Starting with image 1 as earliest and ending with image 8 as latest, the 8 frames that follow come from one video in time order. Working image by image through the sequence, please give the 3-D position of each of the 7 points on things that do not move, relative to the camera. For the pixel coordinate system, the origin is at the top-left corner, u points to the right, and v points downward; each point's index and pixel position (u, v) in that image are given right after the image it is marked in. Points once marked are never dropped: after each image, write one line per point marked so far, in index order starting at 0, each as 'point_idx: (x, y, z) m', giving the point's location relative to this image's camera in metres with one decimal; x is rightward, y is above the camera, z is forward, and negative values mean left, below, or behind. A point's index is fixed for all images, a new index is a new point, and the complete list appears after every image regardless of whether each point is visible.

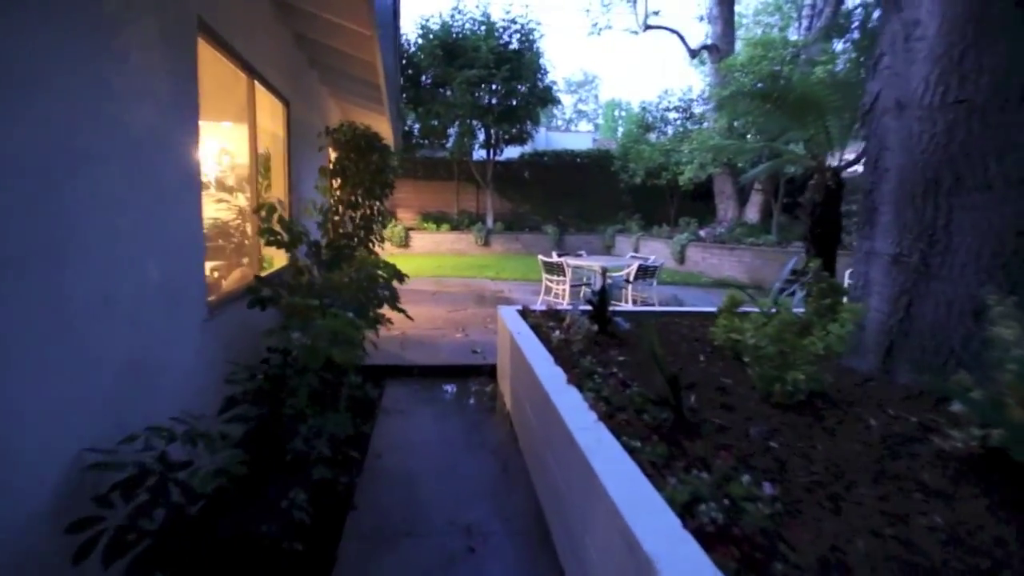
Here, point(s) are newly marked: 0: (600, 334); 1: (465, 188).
0: (+0.6, -0.3, +3.8) m
1: (-1.5, +3.0, +16.6) m
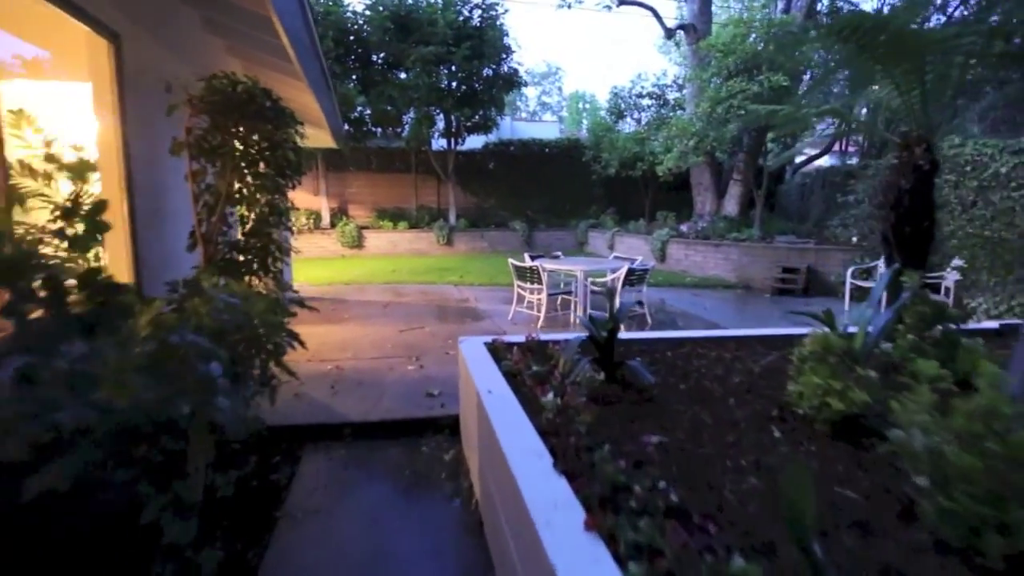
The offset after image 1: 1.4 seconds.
0: (+0.4, -0.5, +2.6) m
1: (-2.5, +3.0, +15.2) m
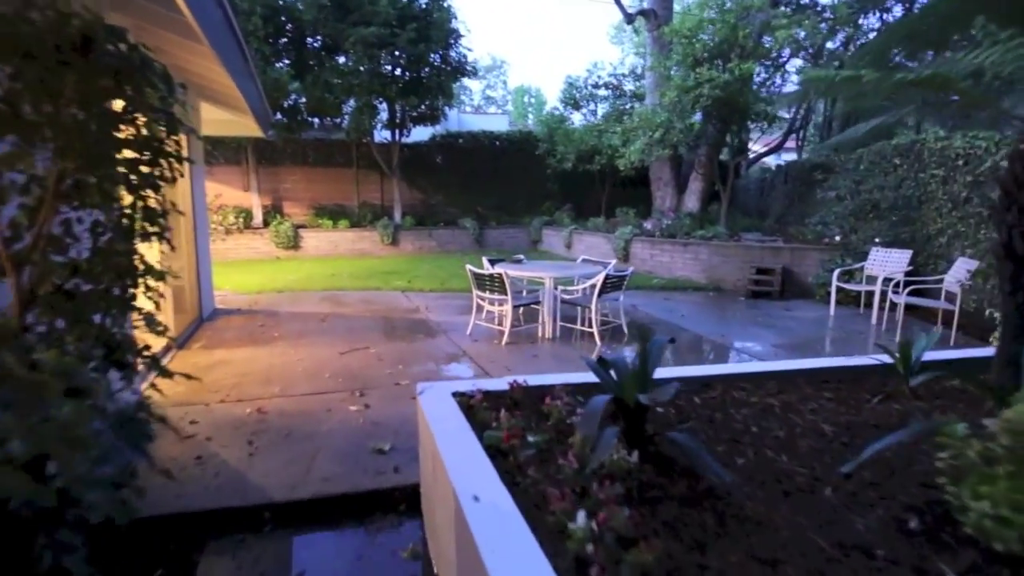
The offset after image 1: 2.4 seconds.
0: (+0.4, -0.6, +1.8) m
1: (-3.8, +2.9, +14.0) m
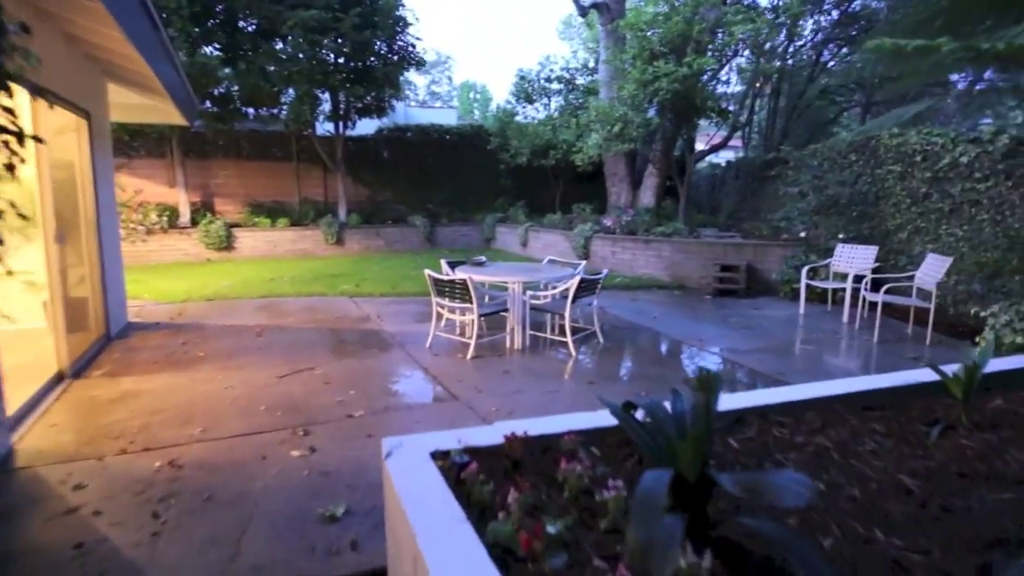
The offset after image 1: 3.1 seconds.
0: (+0.5, -0.7, +1.2) m
1: (-4.9, +2.8, +13.0) m
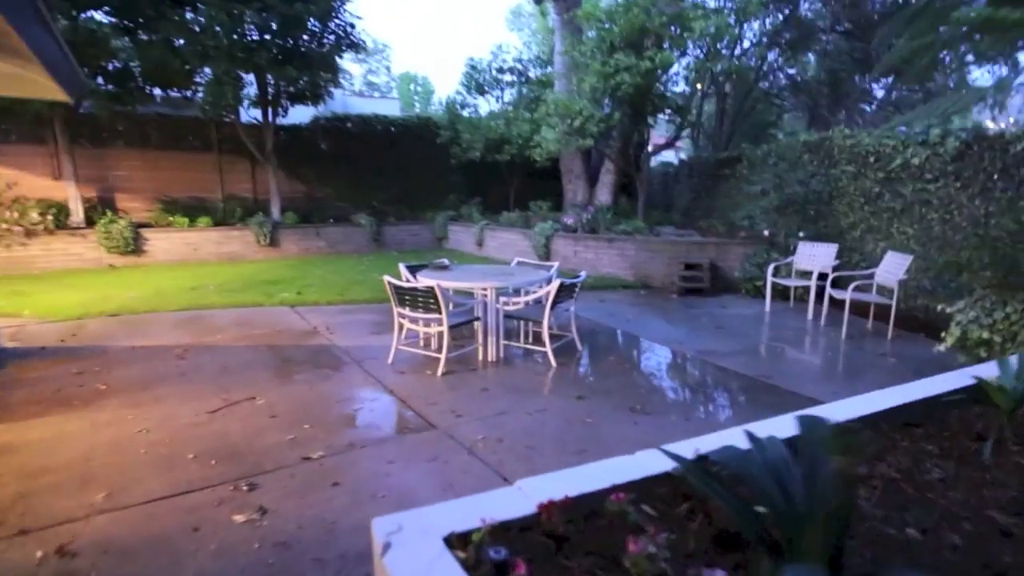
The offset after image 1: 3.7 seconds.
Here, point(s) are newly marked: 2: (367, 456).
0: (+0.6, -0.7, +0.9) m
1: (-6.0, +2.6, +12.0) m
2: (-0.8, -0.9, +2.9) m
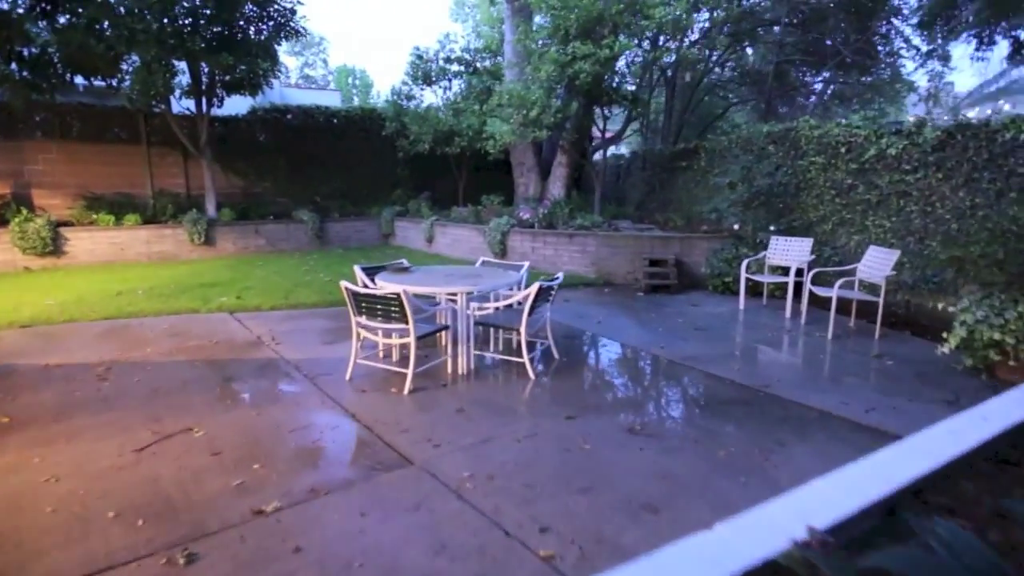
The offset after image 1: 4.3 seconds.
0: (+0.8, -0.8, +0.5) m
1: (-6.9, +2.5, +11.0) m
2: (-0.8, -0.9, +2.4) m
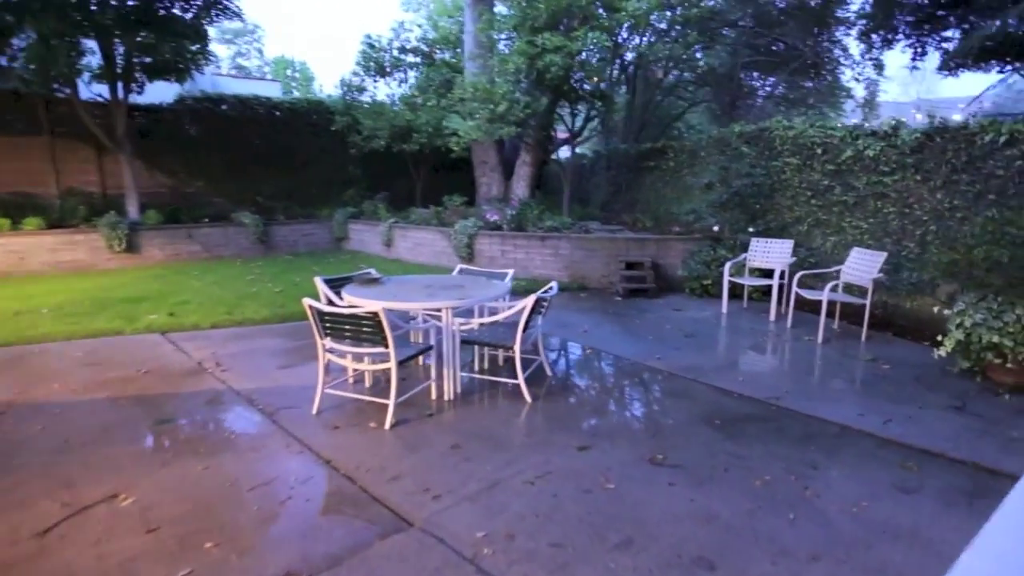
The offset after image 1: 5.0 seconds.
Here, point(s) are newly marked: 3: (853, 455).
0: (+1.1, -0.8, +0.1) m
1: (-7.5, +2.3, +9.9) m
2: (-0.7, -1.0, +1.9) m
3: (+2.3, -1.1, +3.8) m
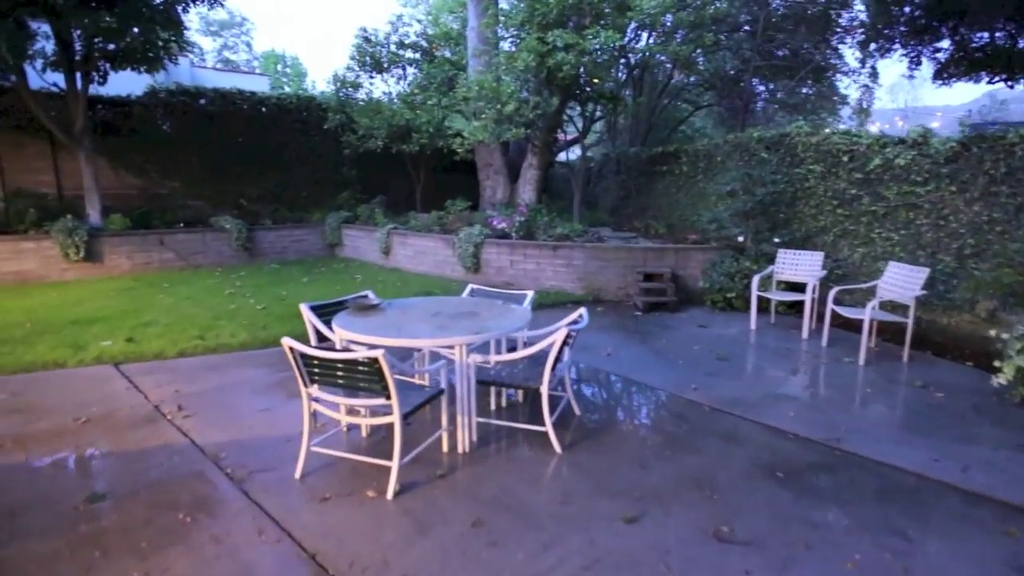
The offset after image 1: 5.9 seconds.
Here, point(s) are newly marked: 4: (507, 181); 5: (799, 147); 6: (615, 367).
0: (+1.2, -1.0, -0.5) m
1: (-7.4, +2.1, +9.2) m
2: (-0.5, -1.2, +1.2) m
3: (+2.5, -1.3, +3.2) m
4: (0.0, +2.1, +11.2) m
5: (+3.8, +1.9, +7.1) m
6: (+1.0, -0.7, +4.9) m
